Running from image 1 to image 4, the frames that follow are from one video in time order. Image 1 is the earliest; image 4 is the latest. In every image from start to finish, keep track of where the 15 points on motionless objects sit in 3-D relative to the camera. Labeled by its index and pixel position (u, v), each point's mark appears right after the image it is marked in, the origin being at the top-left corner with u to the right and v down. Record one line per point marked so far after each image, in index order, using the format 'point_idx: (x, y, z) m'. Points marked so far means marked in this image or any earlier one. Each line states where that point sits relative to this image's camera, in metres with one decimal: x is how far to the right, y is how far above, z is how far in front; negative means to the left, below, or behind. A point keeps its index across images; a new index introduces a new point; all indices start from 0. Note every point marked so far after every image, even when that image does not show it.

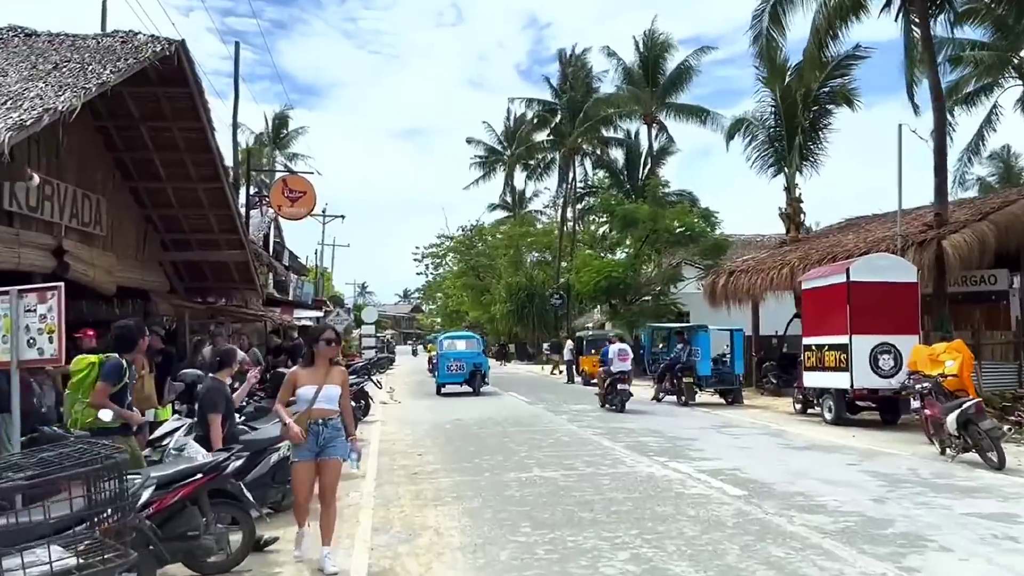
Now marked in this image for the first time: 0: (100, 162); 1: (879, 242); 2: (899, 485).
0: (-6.1, +1.9, +12.3) m
1: (+7.5, +0.9, +17.0) m
2: (+3.8, -1.9, +8.2) m
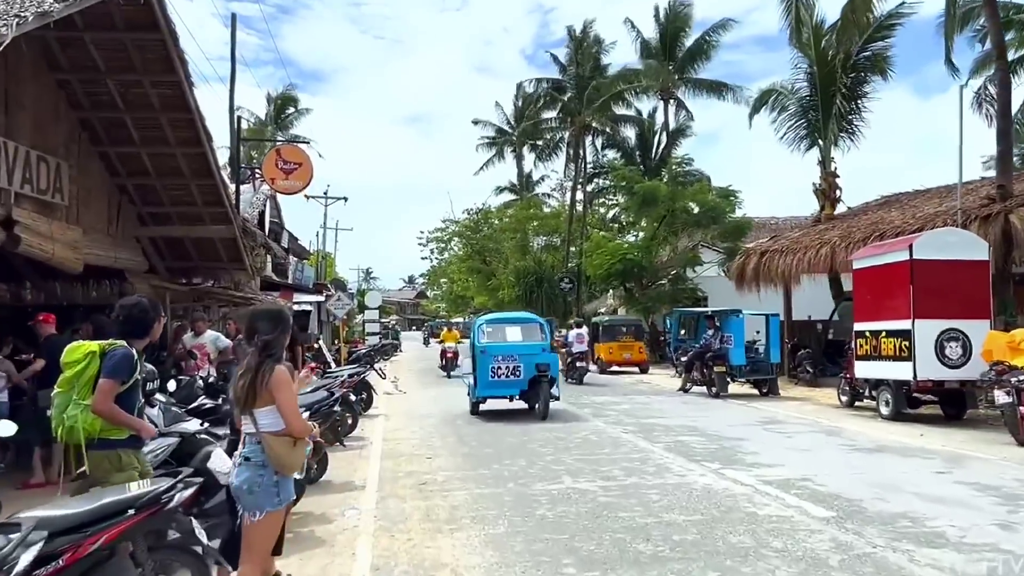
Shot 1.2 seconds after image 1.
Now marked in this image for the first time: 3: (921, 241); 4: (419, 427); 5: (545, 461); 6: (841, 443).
0: (-5.8, +2.2, +10.8) m
1: (+7.8, +1.3, +15.4) m
2: (+4.1, -1.7, +6.7) m
3: (+5.9, +0.7, +12.0) m
4: (-1.4, -2.1, +12.5) m
5: (+0.4, -1.9, +9.1) m
6: (+4.0, -1.9, +10.3) m
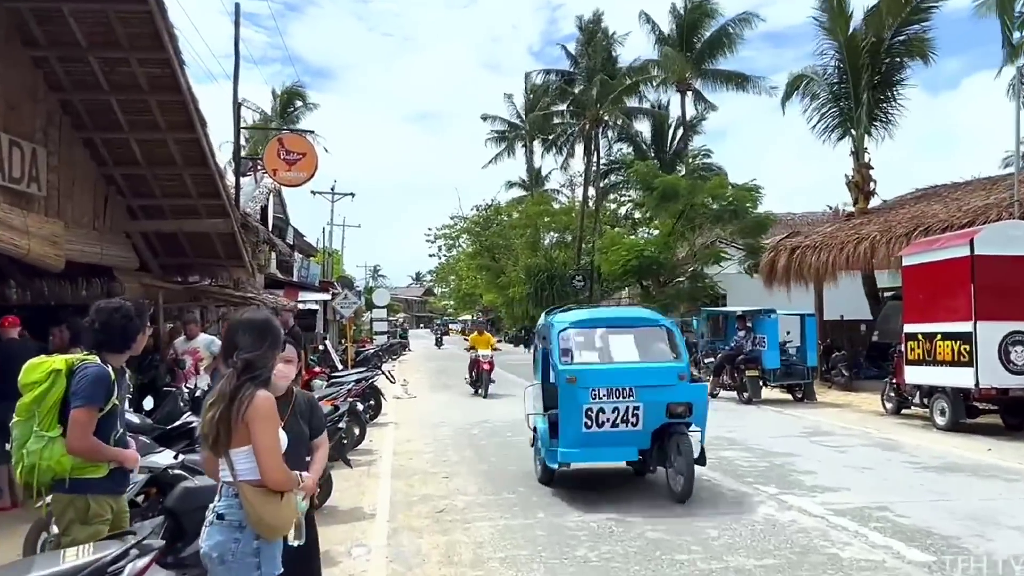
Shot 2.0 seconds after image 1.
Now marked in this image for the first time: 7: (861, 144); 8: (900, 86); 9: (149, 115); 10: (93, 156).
0: (-5.5, +2.2, +9.8) m
1: (+8.1, +1.3, +14.3) m
2: (+4.3, -1.7, +5.7) m
3: (+6.2, +0.7, +10.9) m
4: (-1.1, -2.1, +11.5) m
5: (+0.6, -1.9, +8.1) m
6: (+4.3, -1.9, +9.2) m
7: (+8.2, +3.4, +19.7) m
8: (+9.1, +4.7, +19.6) m
9: (-4.5, +2.1, +10.3) m
10: (-5.5, +1.7, +10.9) m
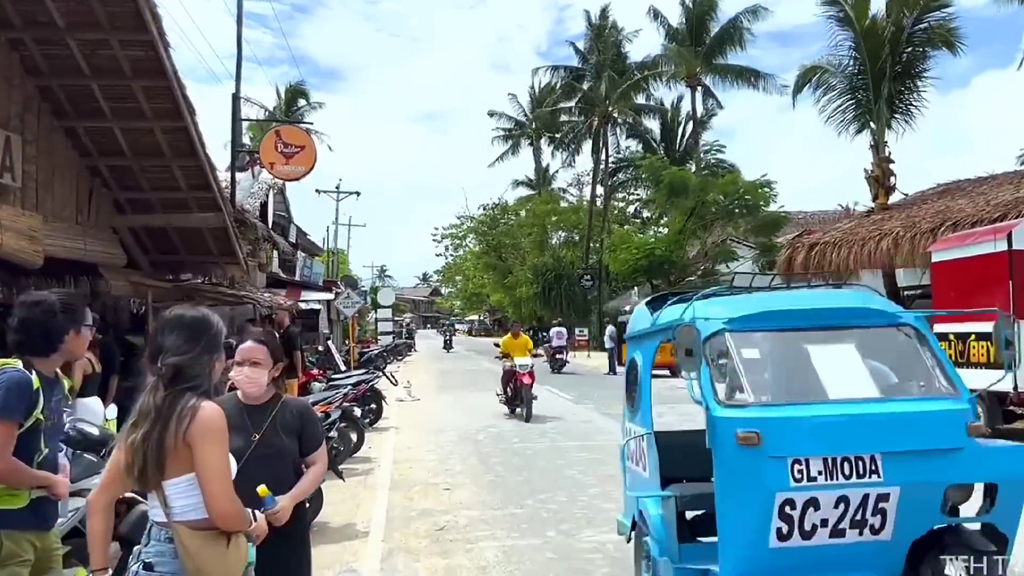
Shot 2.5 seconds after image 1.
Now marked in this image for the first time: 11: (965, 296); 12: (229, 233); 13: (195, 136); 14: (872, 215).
0: (-5.5, +2.2, +9.2) m
1: (+8.2, +1.4, +13.6) m
2: (+4.4, -1.7, +5.0) m
3: (+6.3, +0.7, +10.3) m
4: (-1.0, -2.0, +10.8) m
5: (+0.7, -1.9, +7.5) m
6: (+4.4, -1.9, +8.6) m
7: (+8.4, +3.4, +19.0) m
8: (+9.3, +4.8, +18.9) m
9: (-4.4, +2.2, +9.7) m
10: (-5.4, +1.7, +10.3) m
11: (+6.1, -0.1, +11.2) m
12: (-4.0, +0.8, +11.7) m
13: (-3.8, +1.8, +10.1) m
14: (+7.7, +1.6, +17.8) m
